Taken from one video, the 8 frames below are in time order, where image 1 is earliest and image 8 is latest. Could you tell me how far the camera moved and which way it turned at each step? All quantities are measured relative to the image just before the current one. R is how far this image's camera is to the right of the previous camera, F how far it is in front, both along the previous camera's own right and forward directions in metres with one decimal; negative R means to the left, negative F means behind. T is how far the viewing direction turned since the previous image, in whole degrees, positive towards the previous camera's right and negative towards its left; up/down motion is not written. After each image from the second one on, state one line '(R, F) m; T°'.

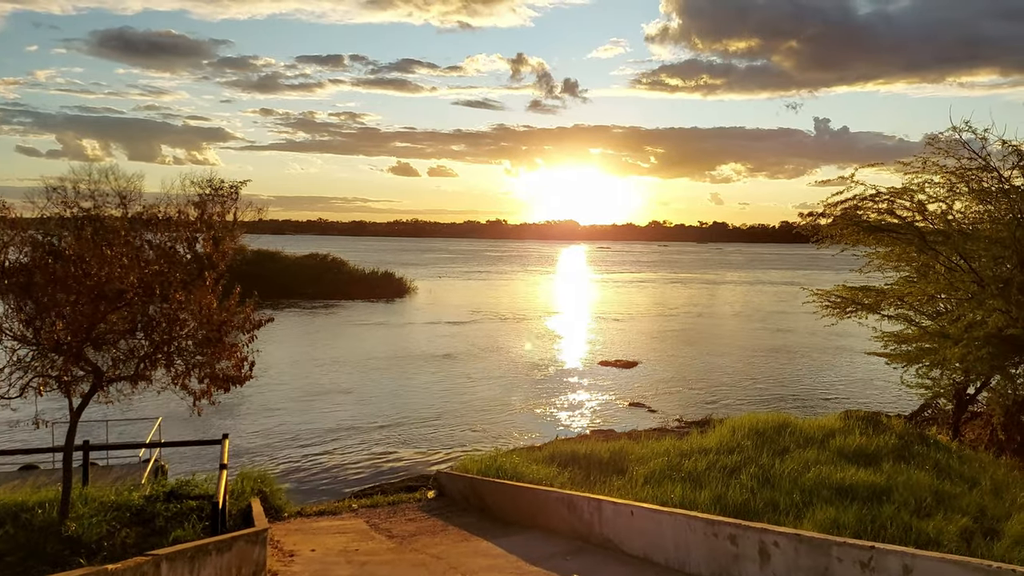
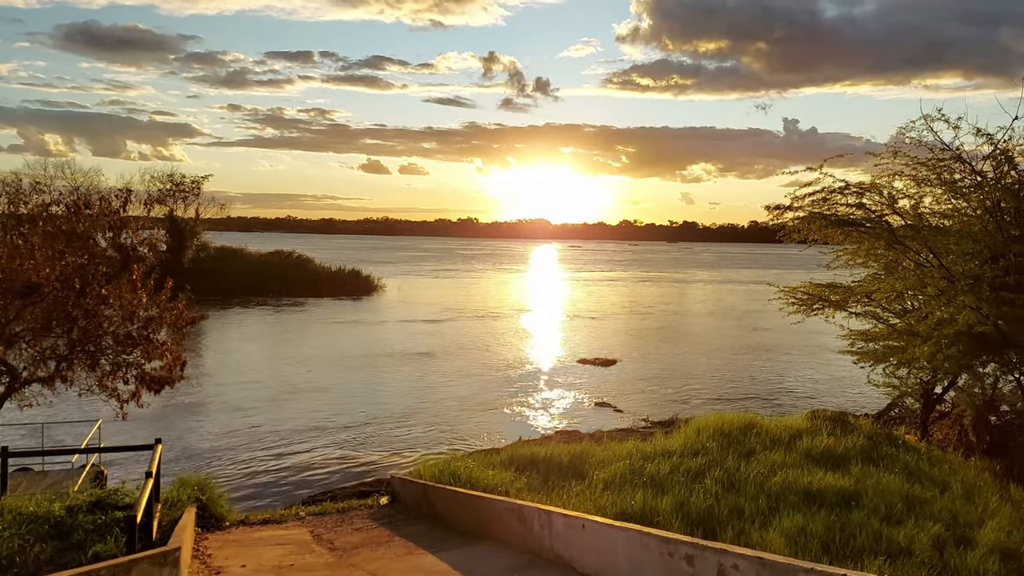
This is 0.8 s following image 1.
(+0.2, +0.4) m; +2°
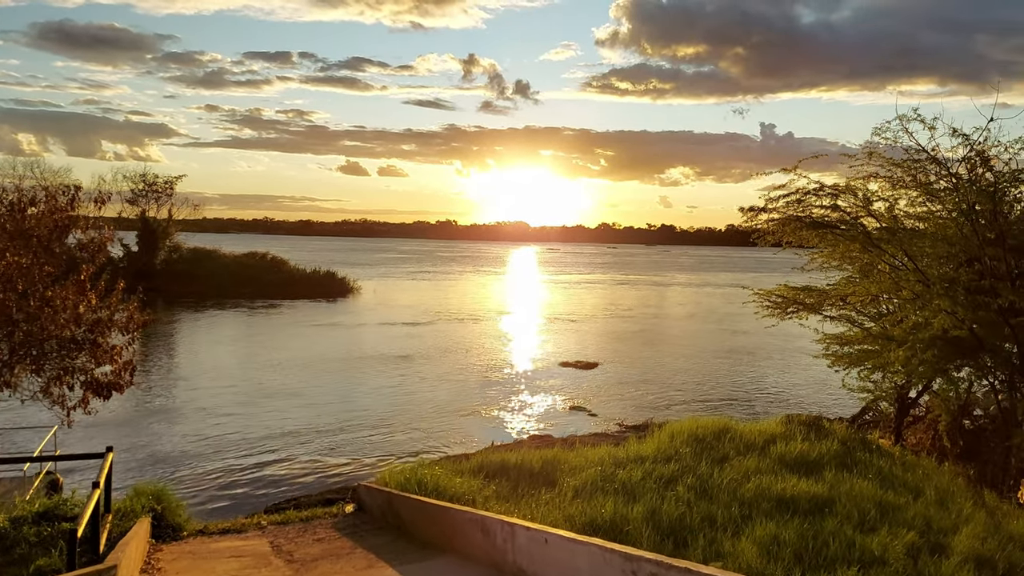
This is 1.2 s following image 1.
(+0.1, +0.2) m; +2°
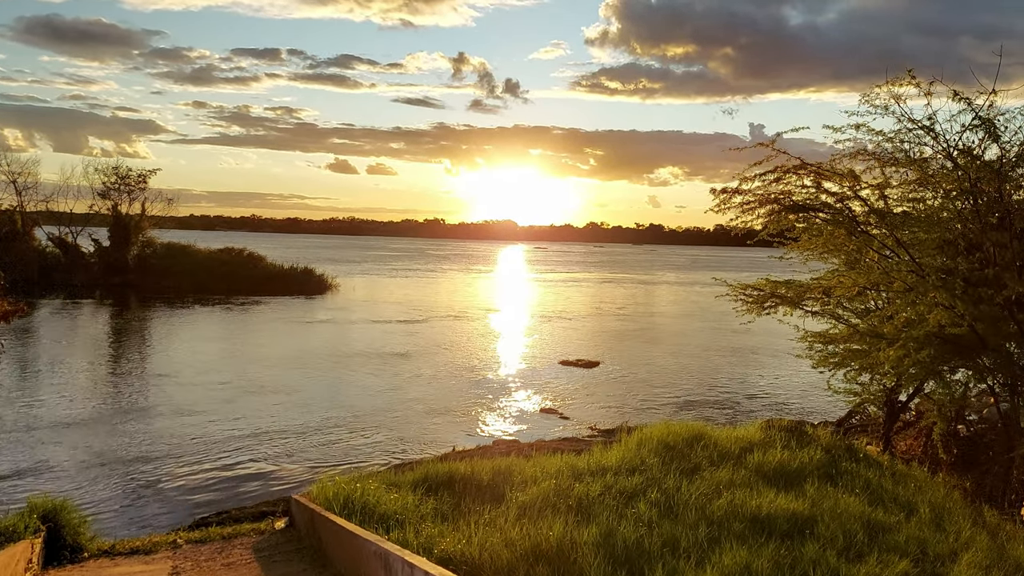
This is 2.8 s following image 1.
(+0.4, +0.7) m; +1°
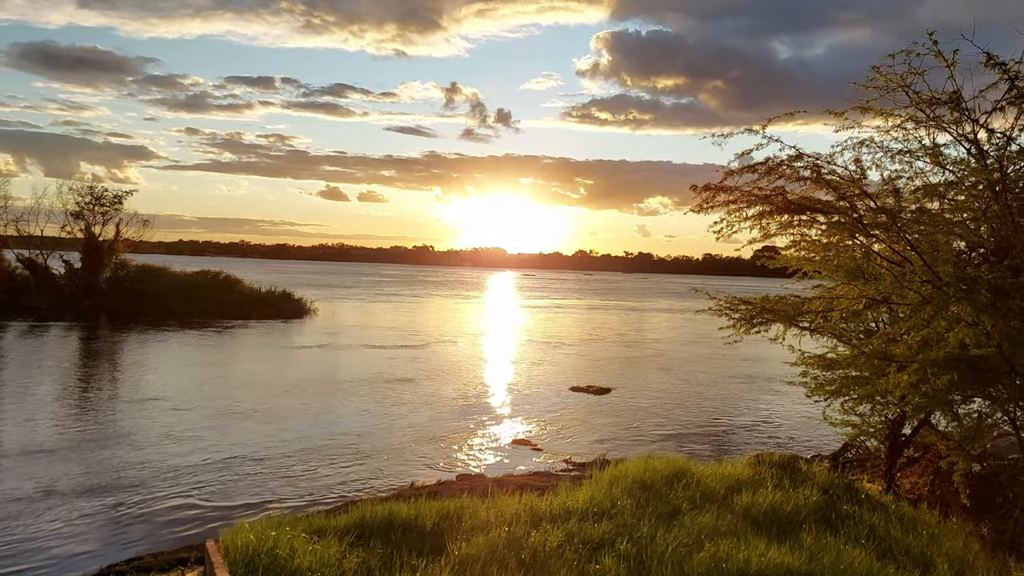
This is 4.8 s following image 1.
(+0.3, +0.7) m; +1°
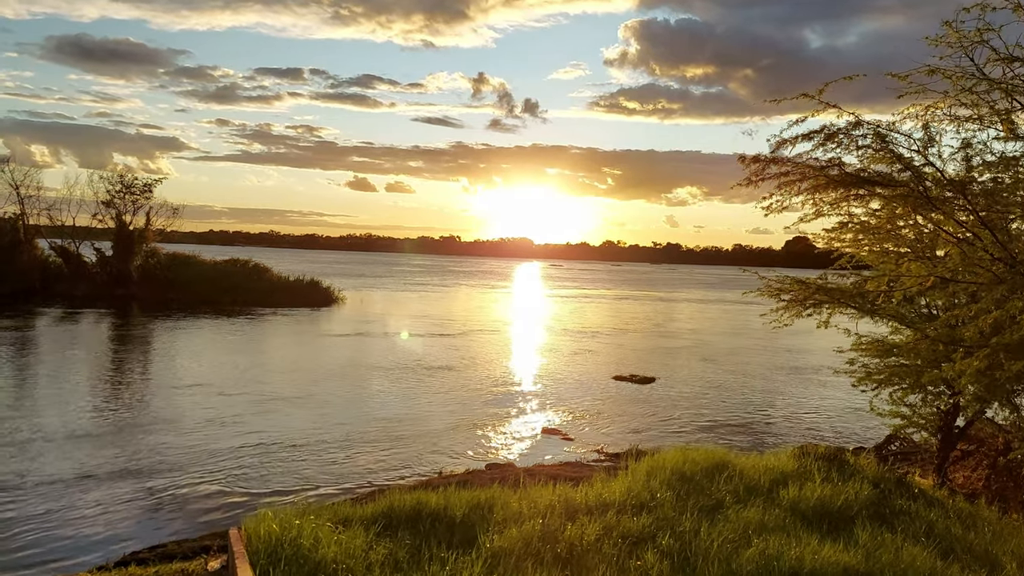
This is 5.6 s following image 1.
(-0.1, +0.2) m; -2°
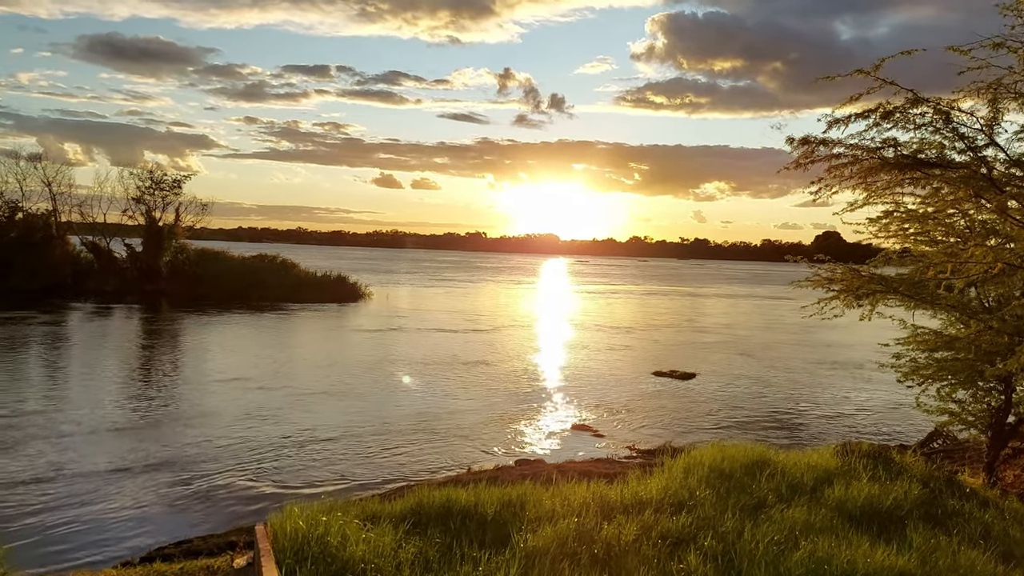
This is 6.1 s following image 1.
(-0.1, +0.2) m; -2°
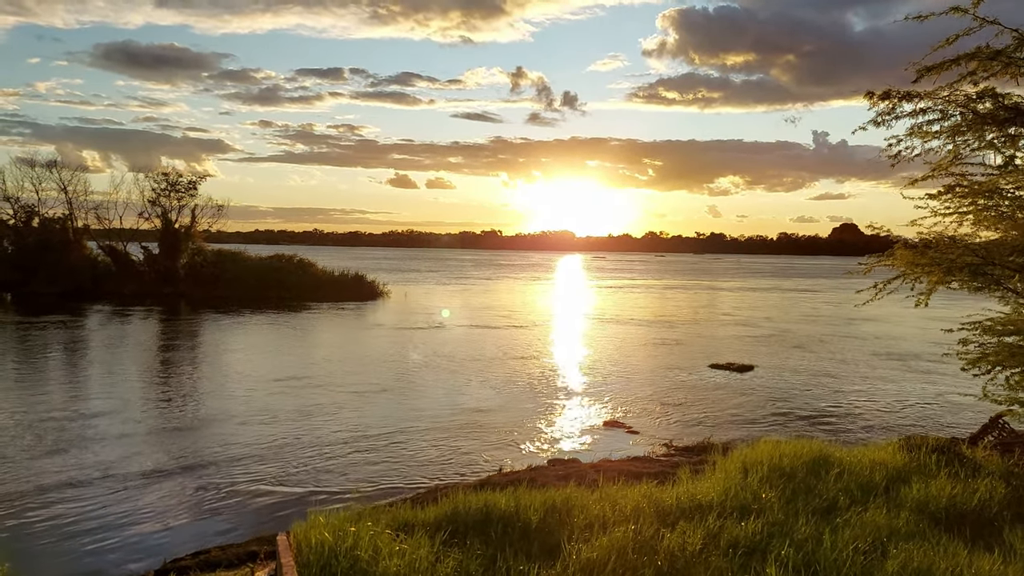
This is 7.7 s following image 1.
(-0.2, +0.4) m; -1°
